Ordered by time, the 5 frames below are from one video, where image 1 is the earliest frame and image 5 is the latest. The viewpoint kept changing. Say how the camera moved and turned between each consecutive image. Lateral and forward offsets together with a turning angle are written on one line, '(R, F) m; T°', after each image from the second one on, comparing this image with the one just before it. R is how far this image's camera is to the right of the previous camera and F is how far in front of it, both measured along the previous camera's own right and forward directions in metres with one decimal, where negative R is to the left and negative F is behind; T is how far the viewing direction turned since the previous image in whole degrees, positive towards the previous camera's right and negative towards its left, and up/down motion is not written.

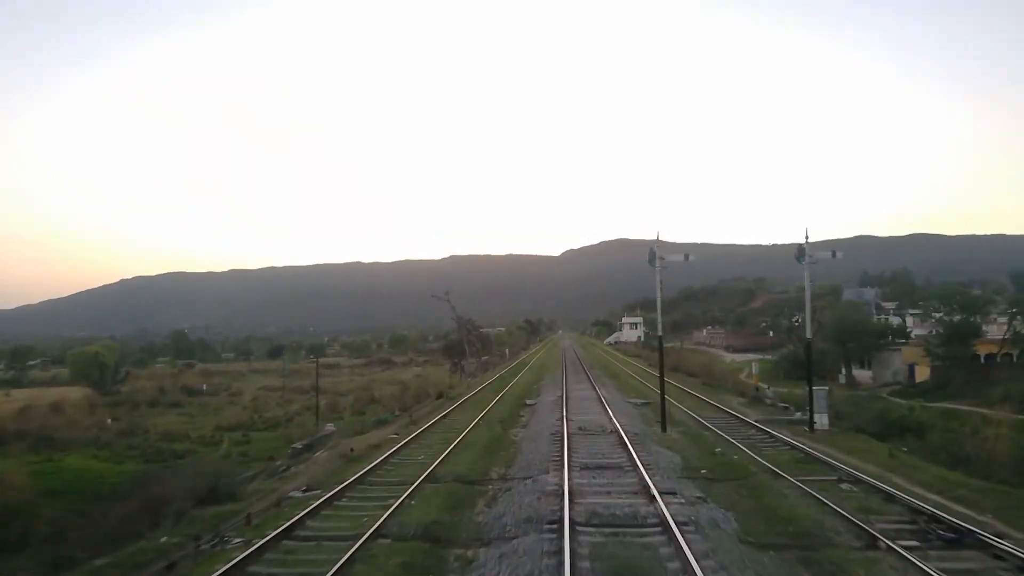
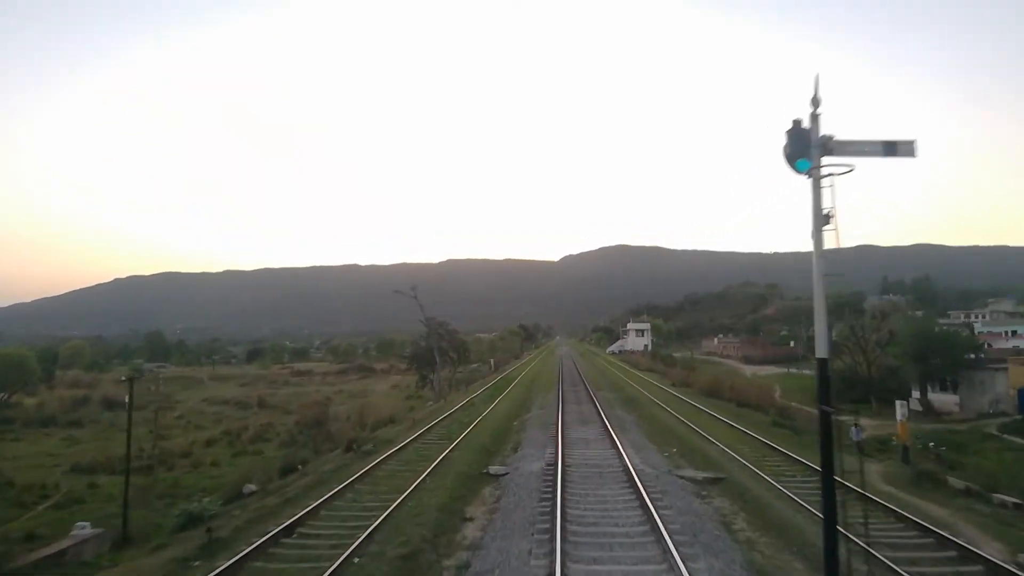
(+0.7, +9.6) m; 0°
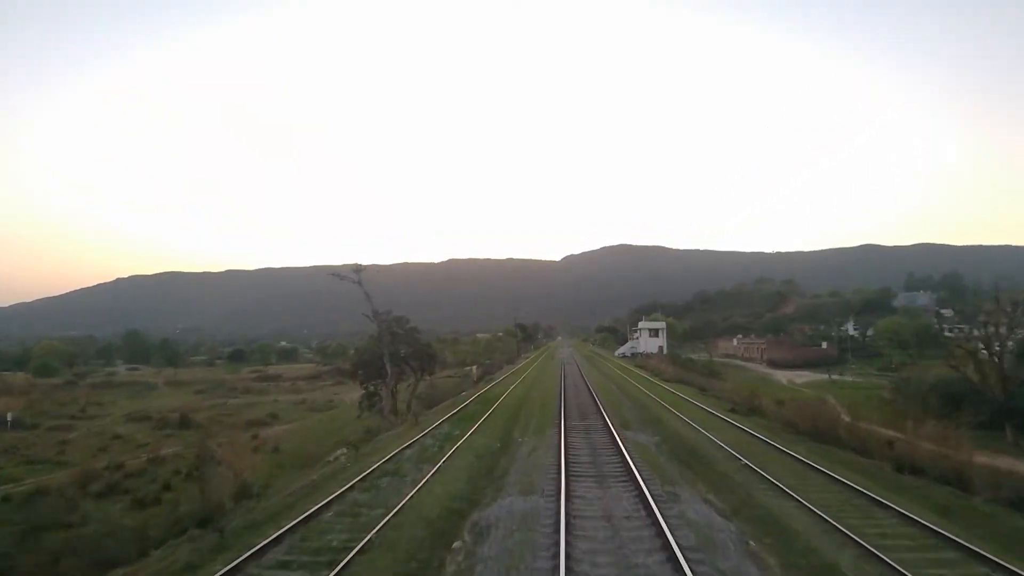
(+0.7, +10.3) m; 0°
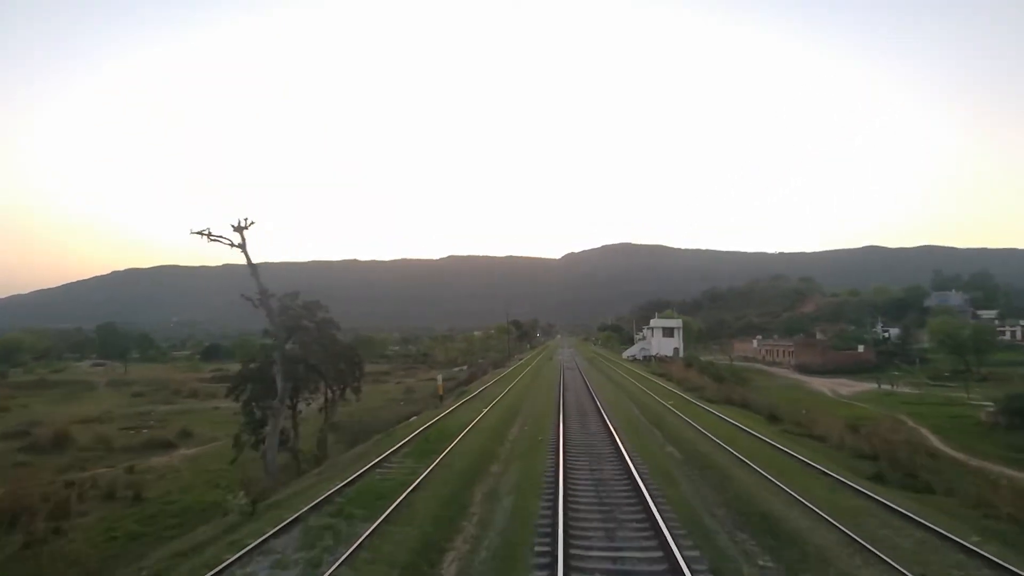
(+0.7, +9.5) m; 0°
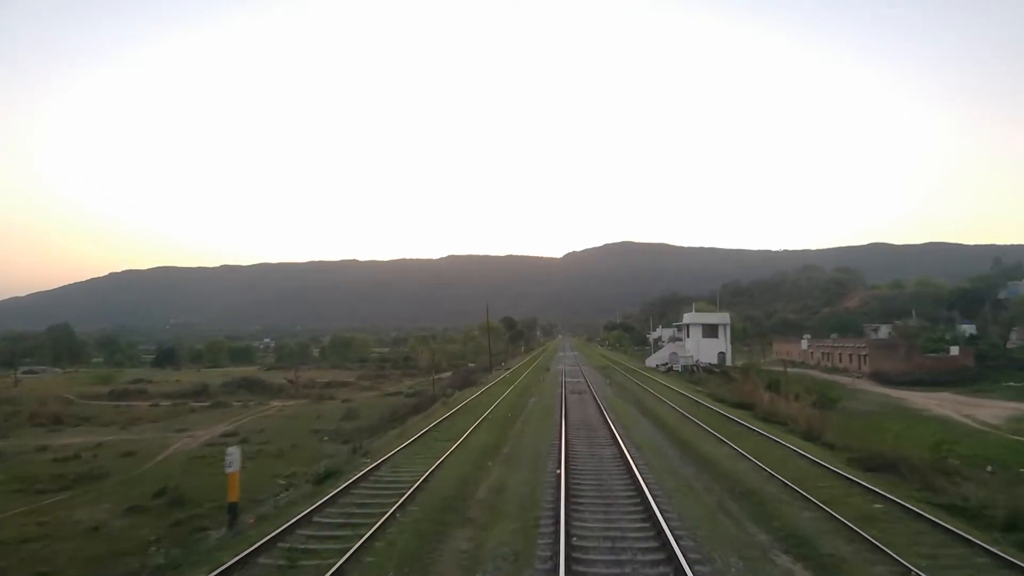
(+1.1, +15.9) m; 0°
